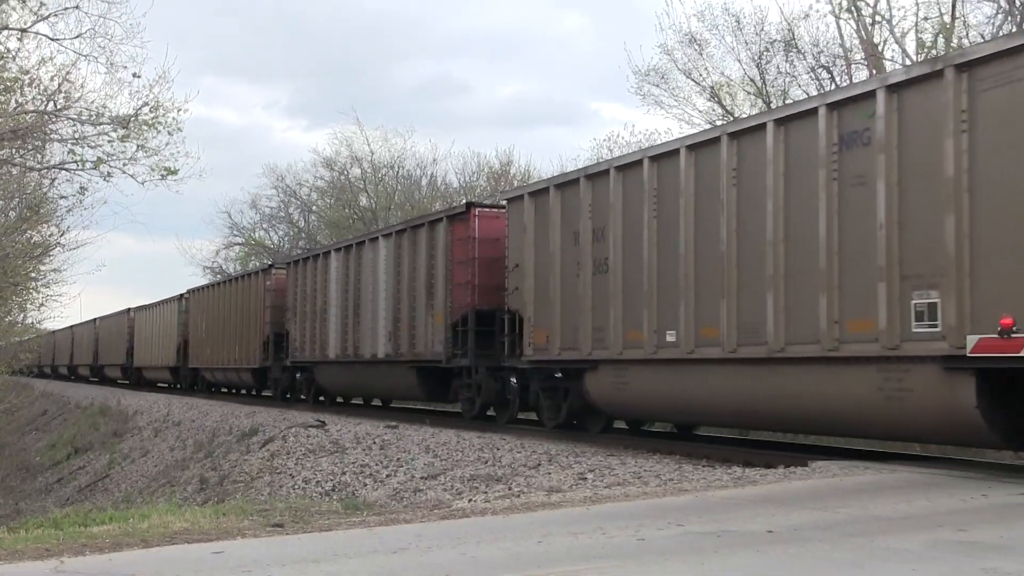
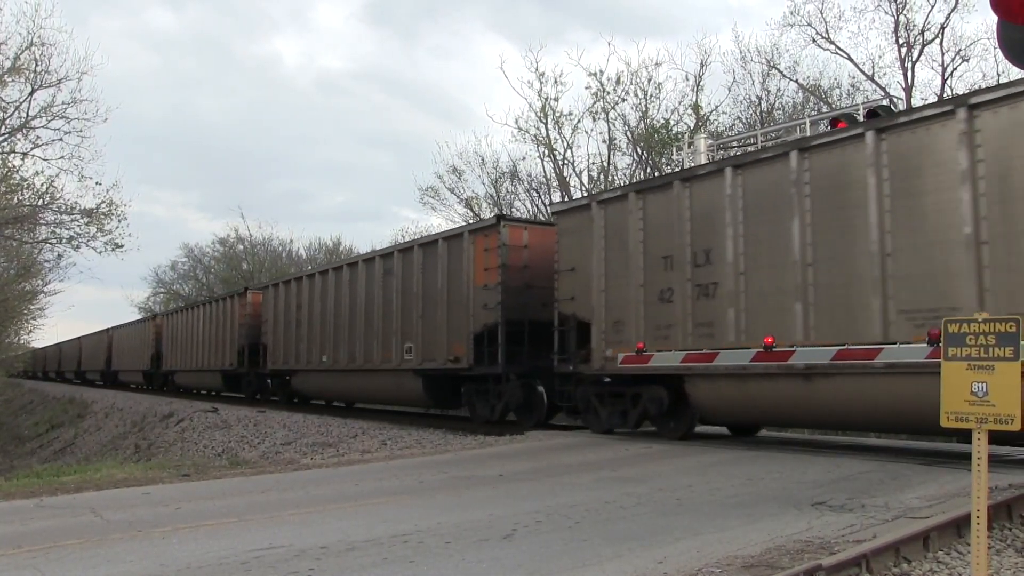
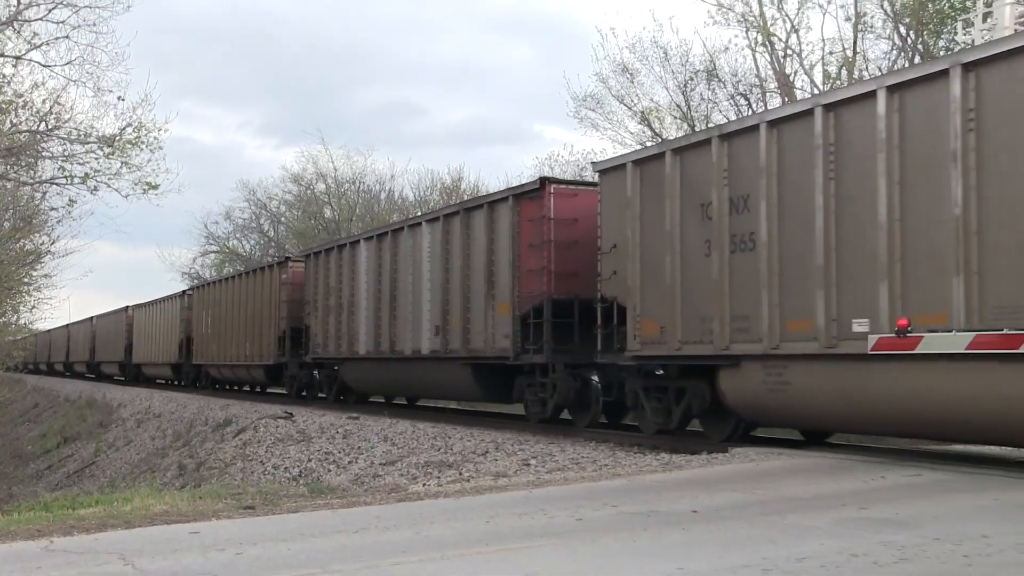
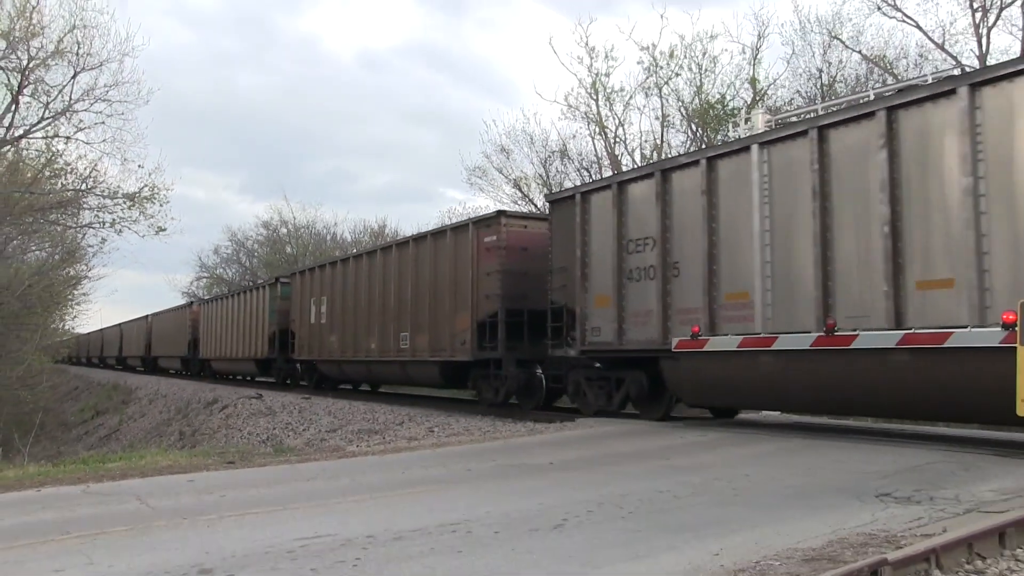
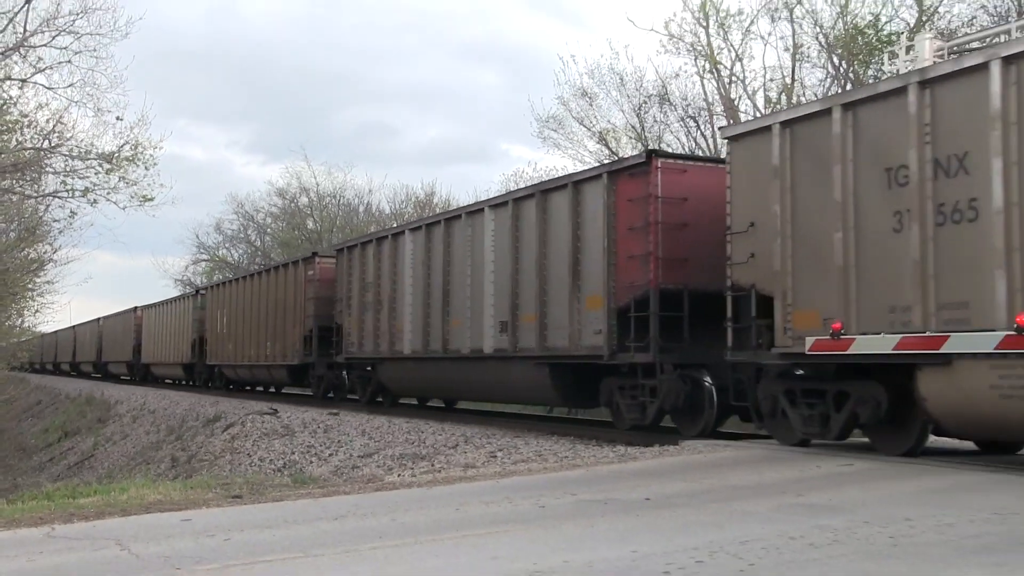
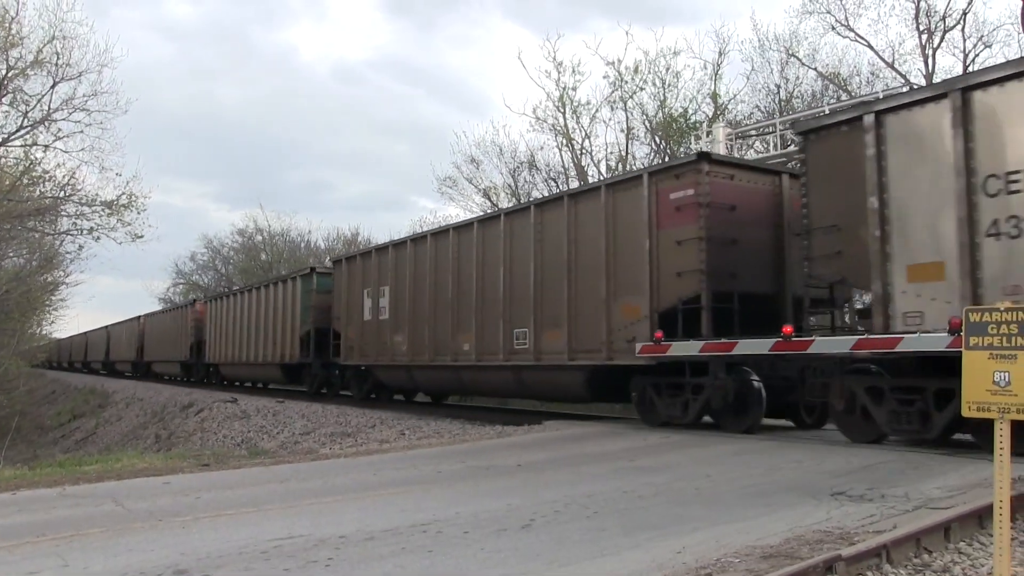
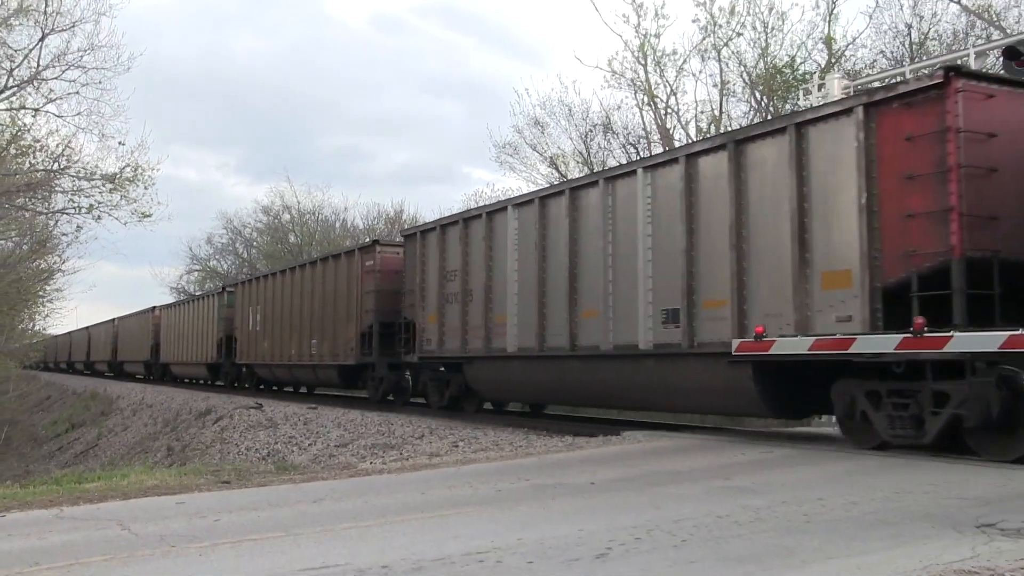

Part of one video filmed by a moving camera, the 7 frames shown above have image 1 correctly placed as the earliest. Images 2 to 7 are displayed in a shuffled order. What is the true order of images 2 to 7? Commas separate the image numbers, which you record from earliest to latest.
3, 5, 7, 4, 6, 2
